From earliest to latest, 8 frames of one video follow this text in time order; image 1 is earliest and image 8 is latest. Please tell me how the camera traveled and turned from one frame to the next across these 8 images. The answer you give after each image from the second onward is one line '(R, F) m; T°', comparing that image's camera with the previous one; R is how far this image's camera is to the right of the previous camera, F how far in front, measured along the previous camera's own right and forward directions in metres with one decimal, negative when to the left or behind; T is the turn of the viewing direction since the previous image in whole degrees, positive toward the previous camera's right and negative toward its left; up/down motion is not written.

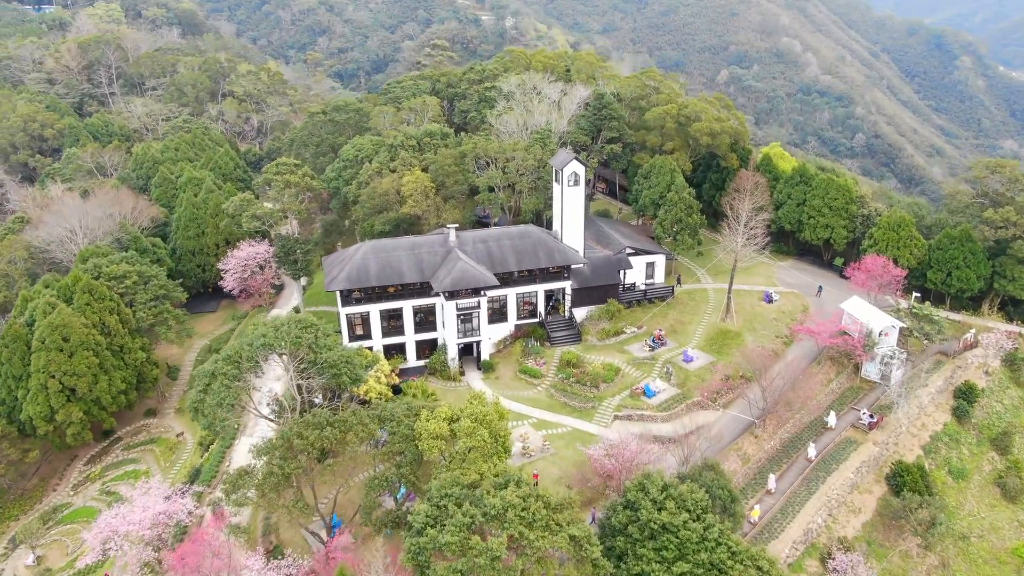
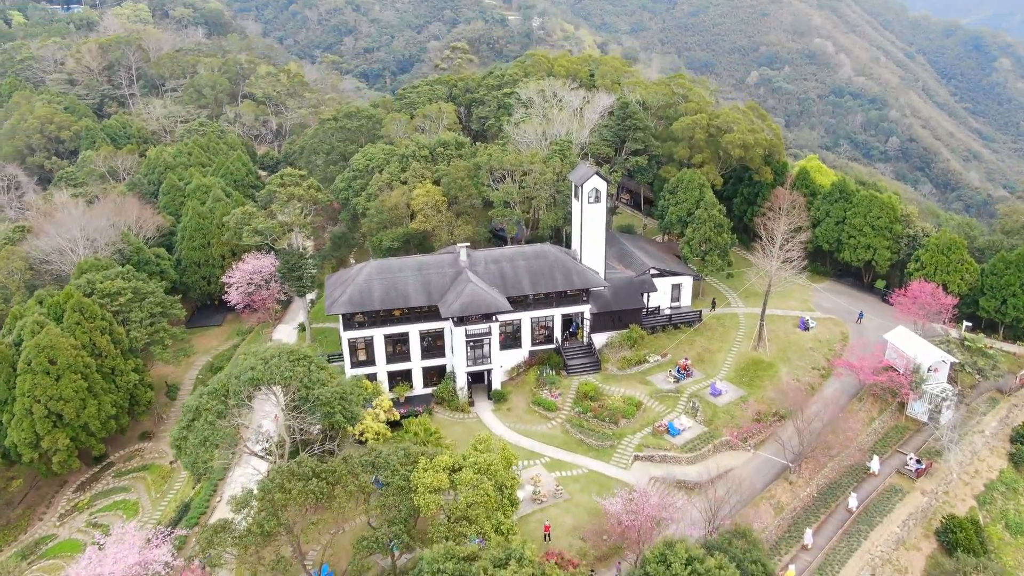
(+0.5, +3.0) m; -2°
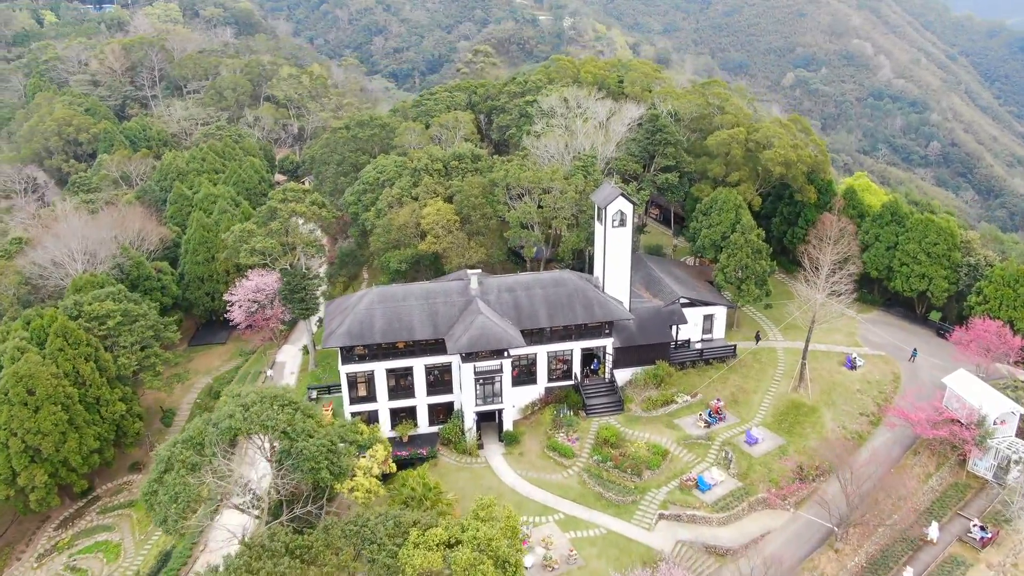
(+0.6, +3.5) m; -2°
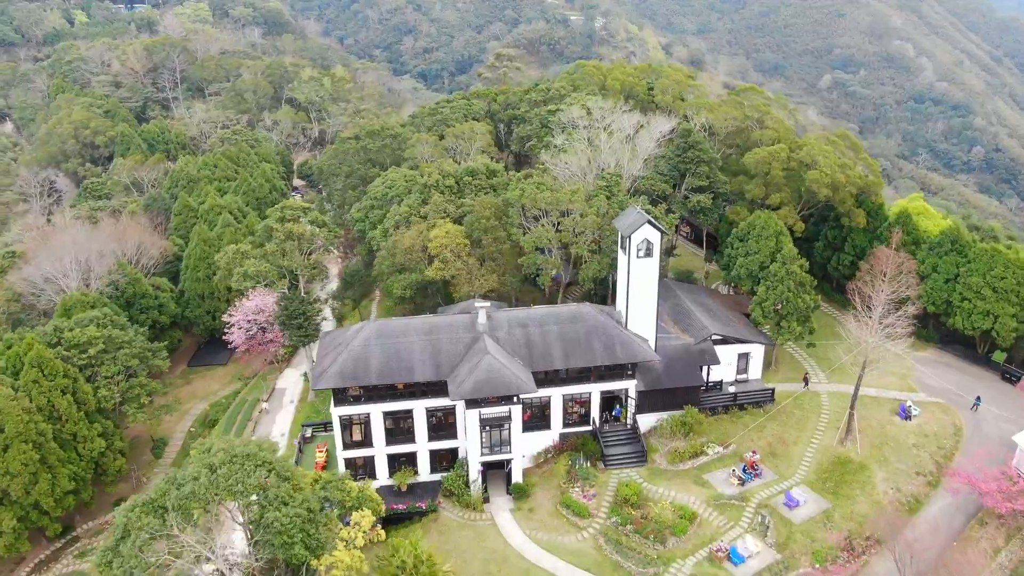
(+0.7, +3.6) m; -2°
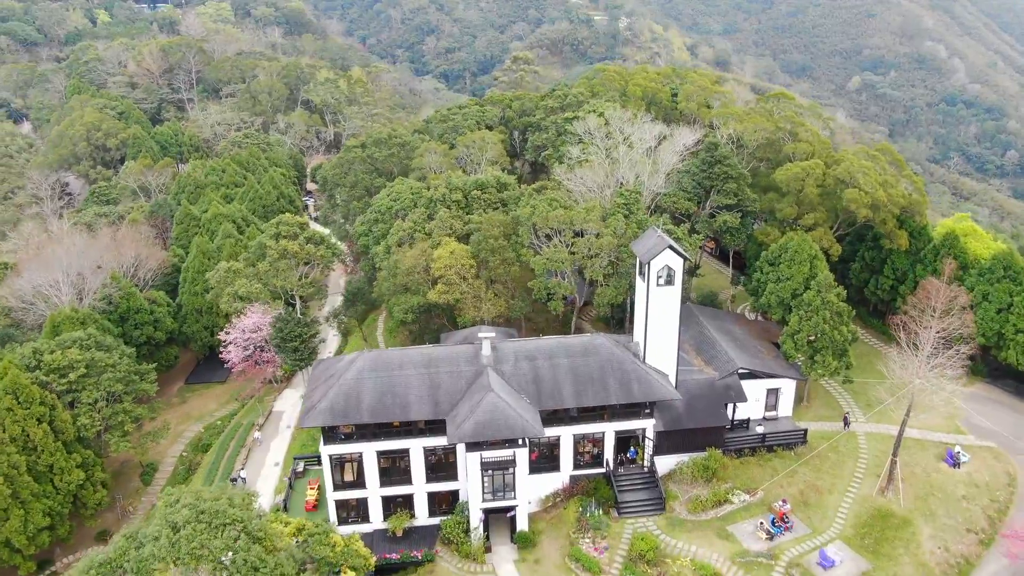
(+0.5, +2.8) m; -2°
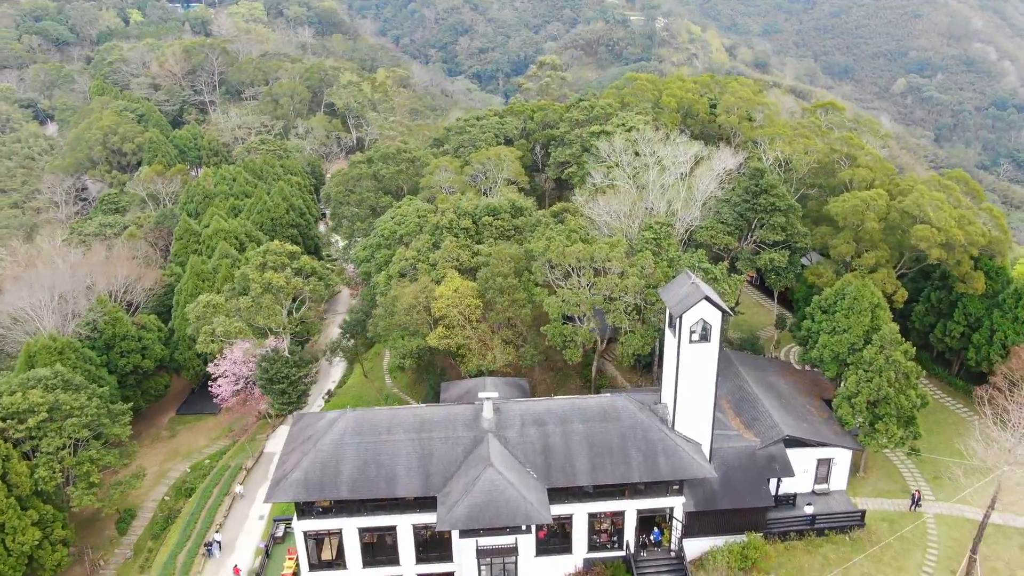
(+0.8, +4.3) m; -2°
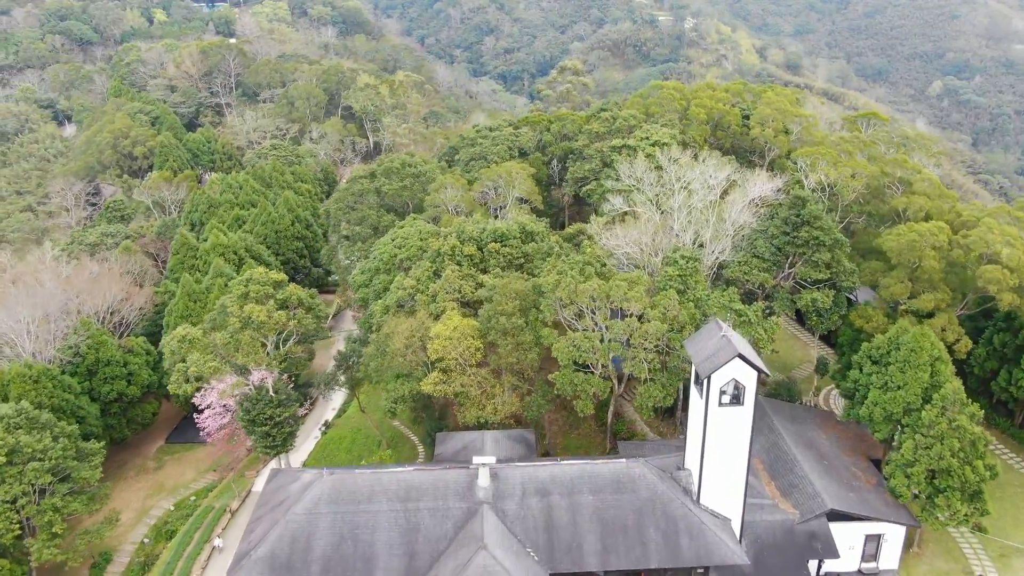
(+0.6, +3.4) m; -2°
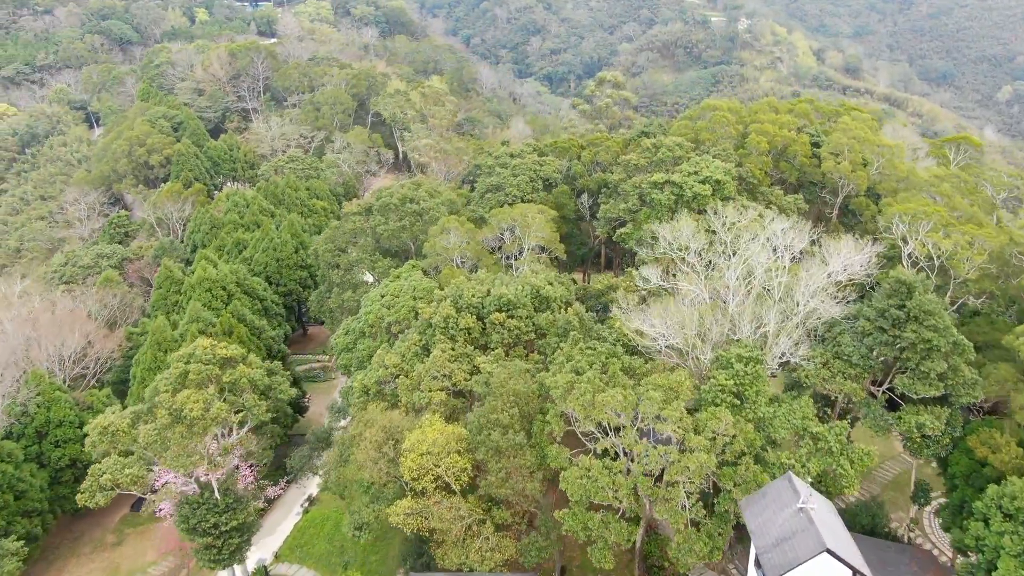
(+1.1, +6.5) m; -3°
